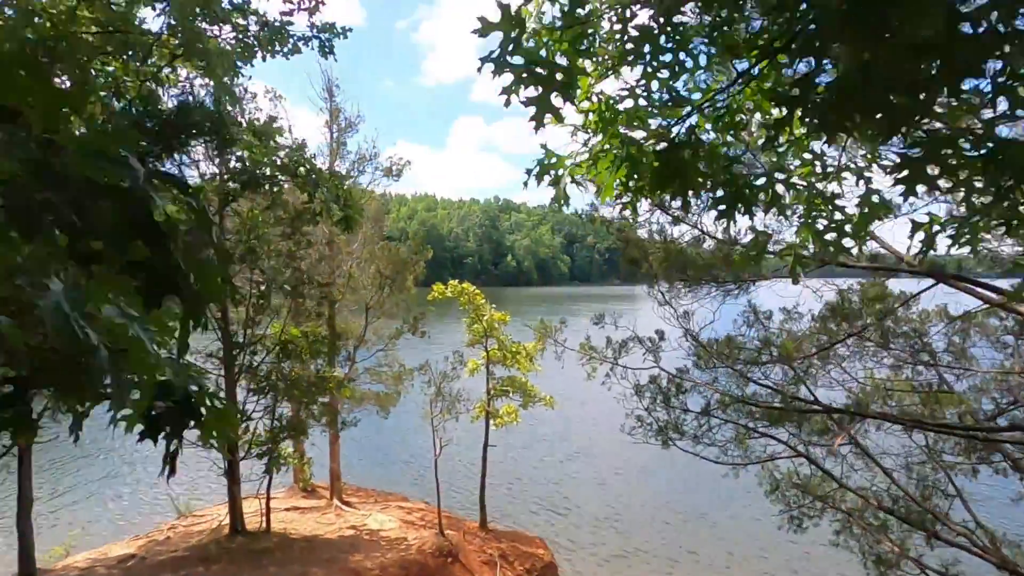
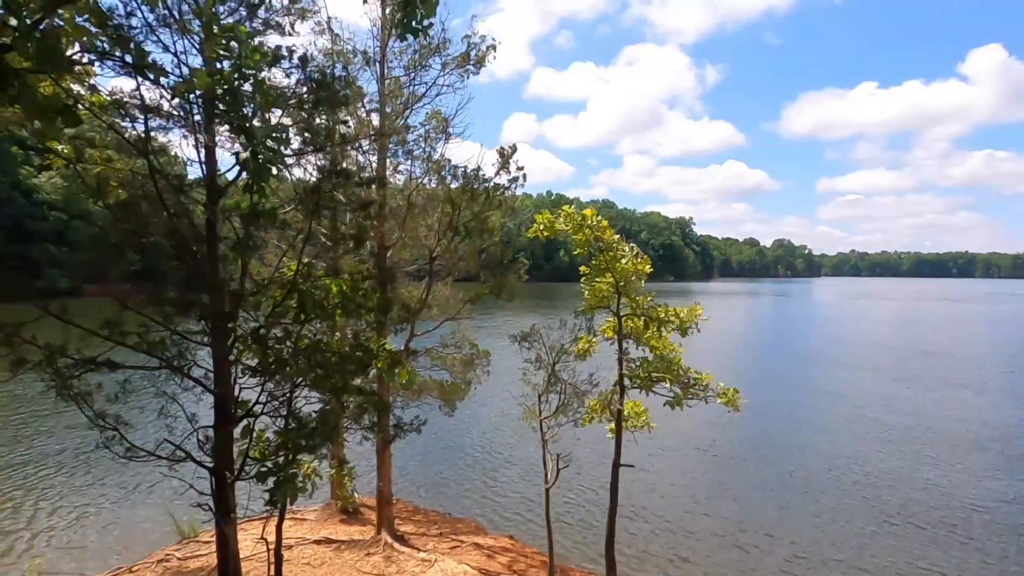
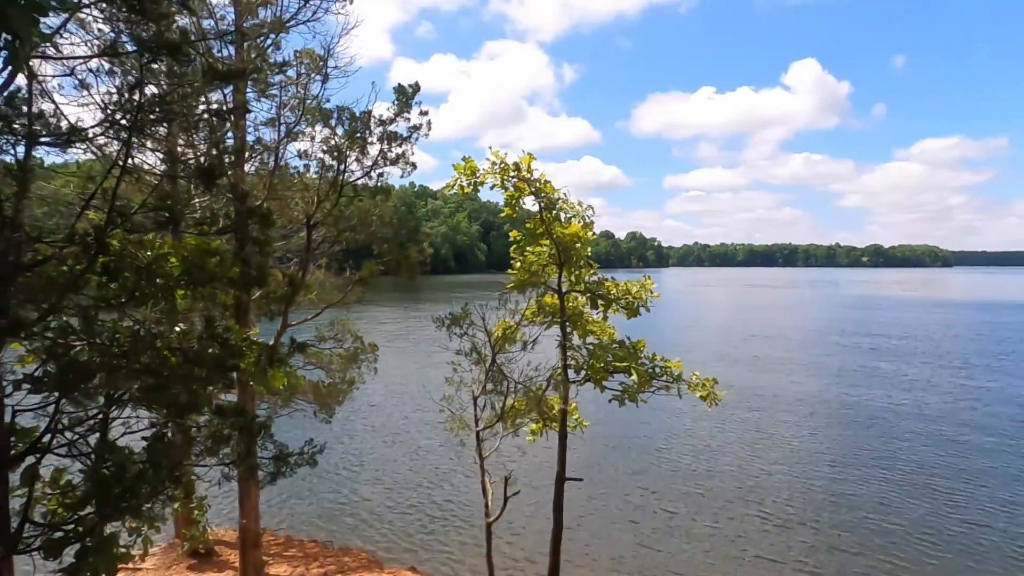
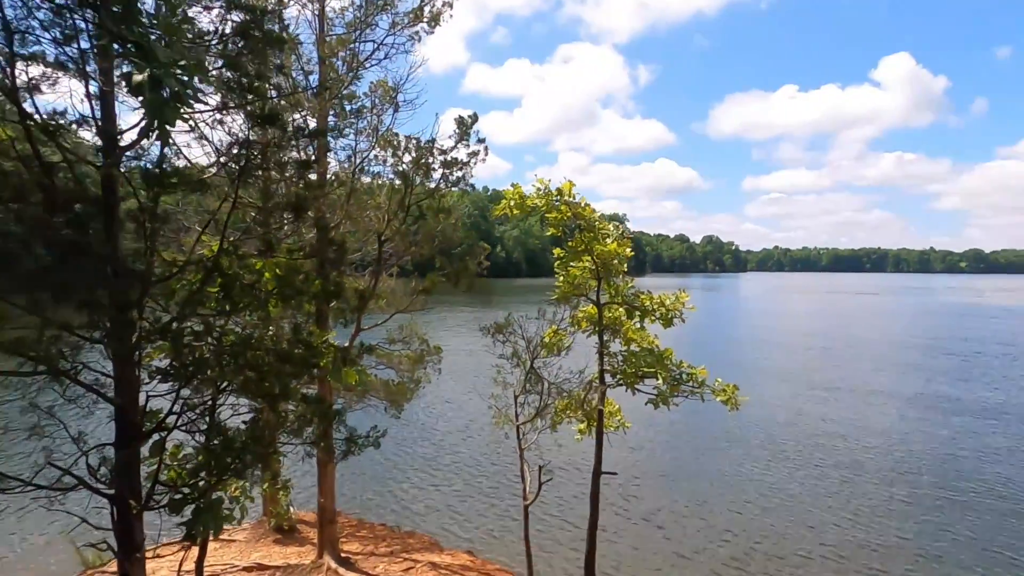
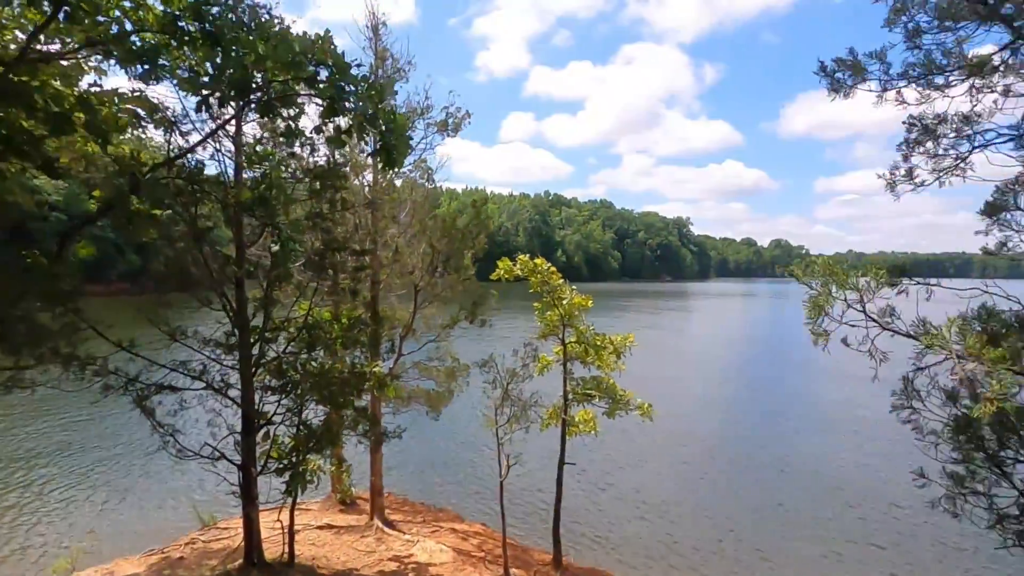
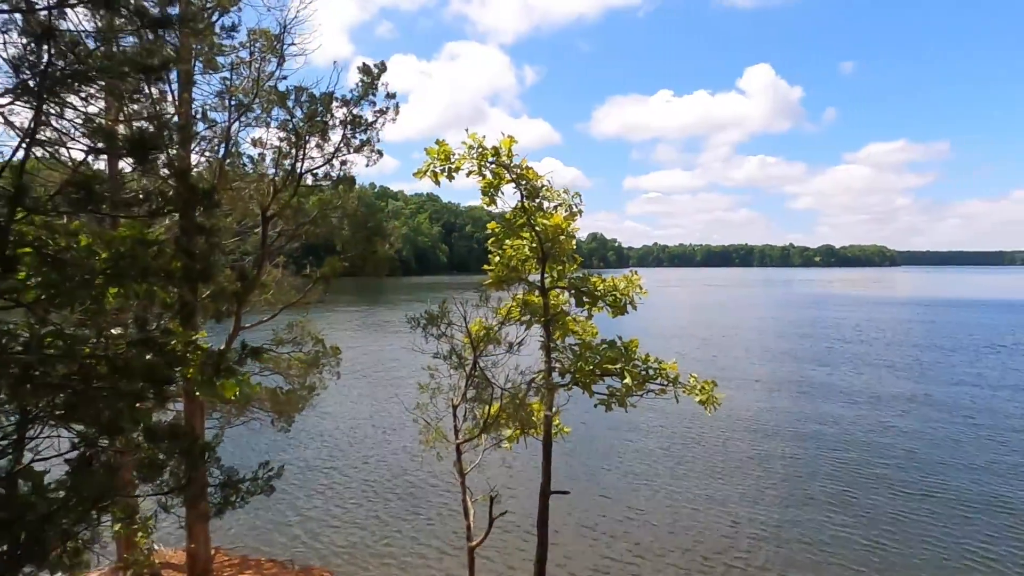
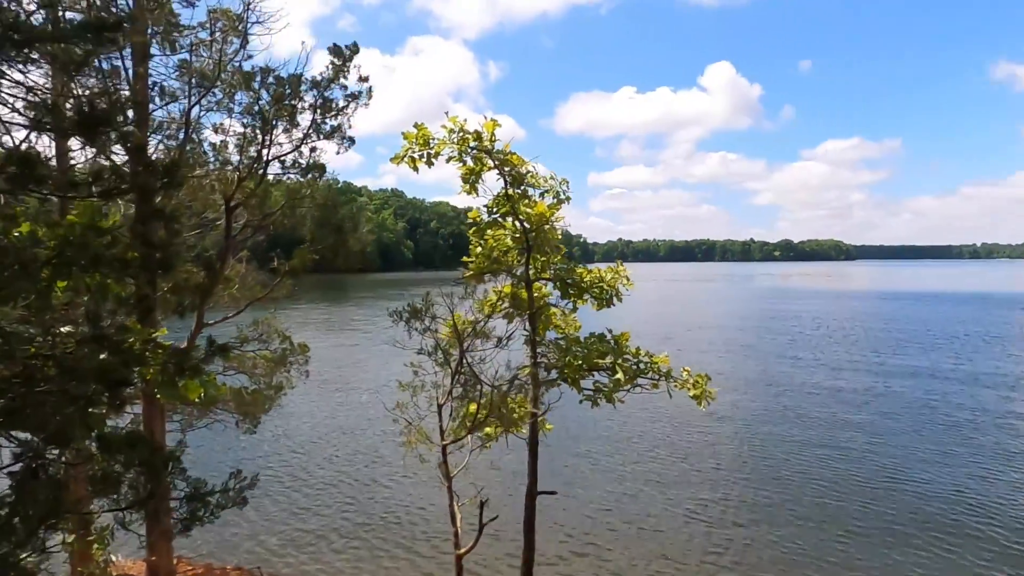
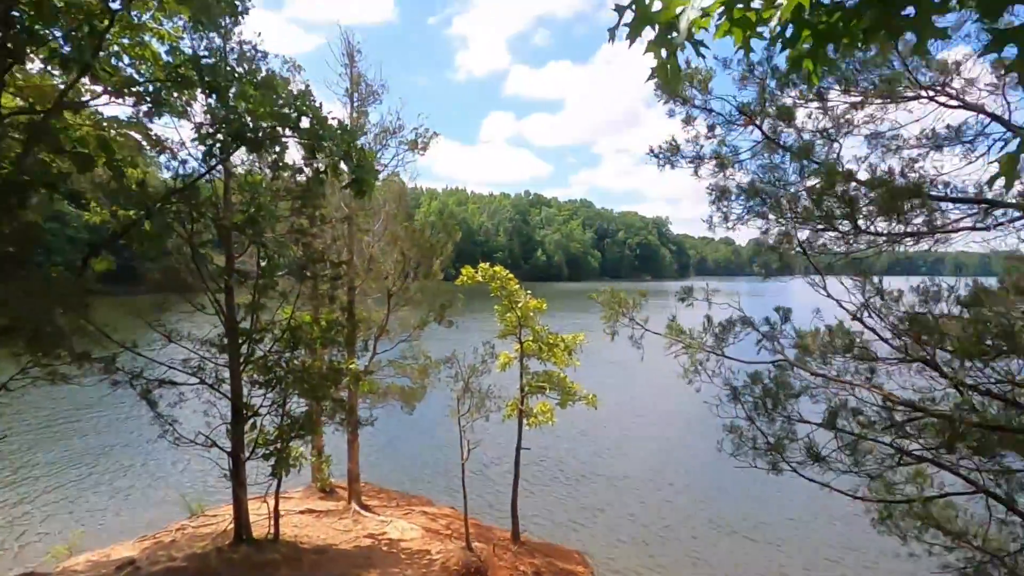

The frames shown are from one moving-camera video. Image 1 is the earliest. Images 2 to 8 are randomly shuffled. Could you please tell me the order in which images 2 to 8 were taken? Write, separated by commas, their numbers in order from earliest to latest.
8, 5, 2, 4, 3, 6, 7
